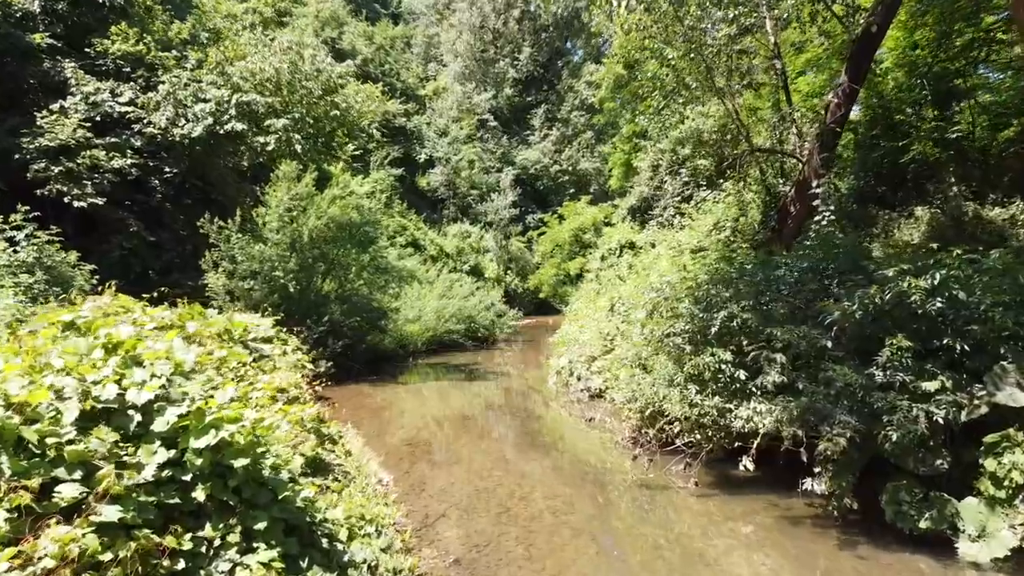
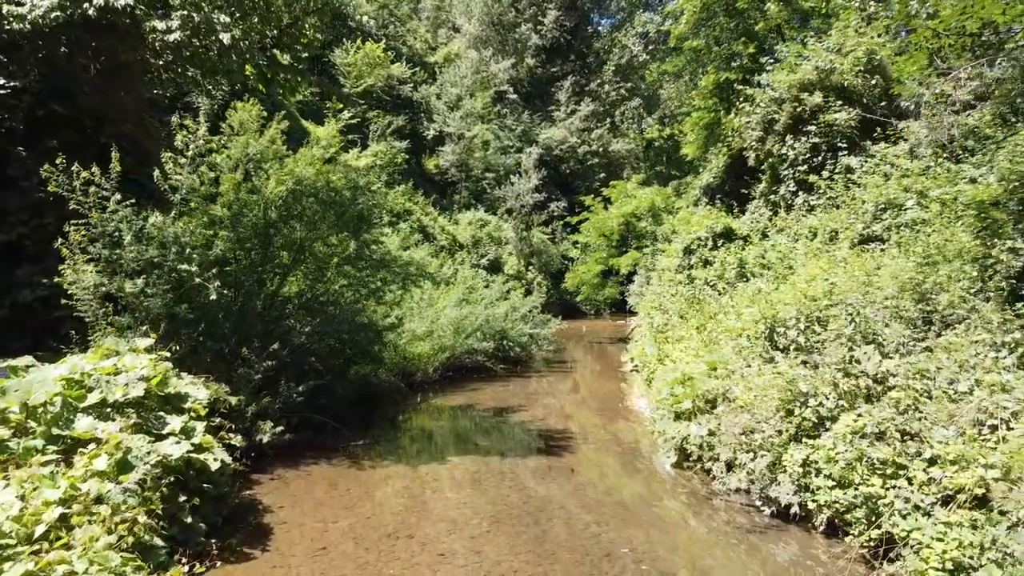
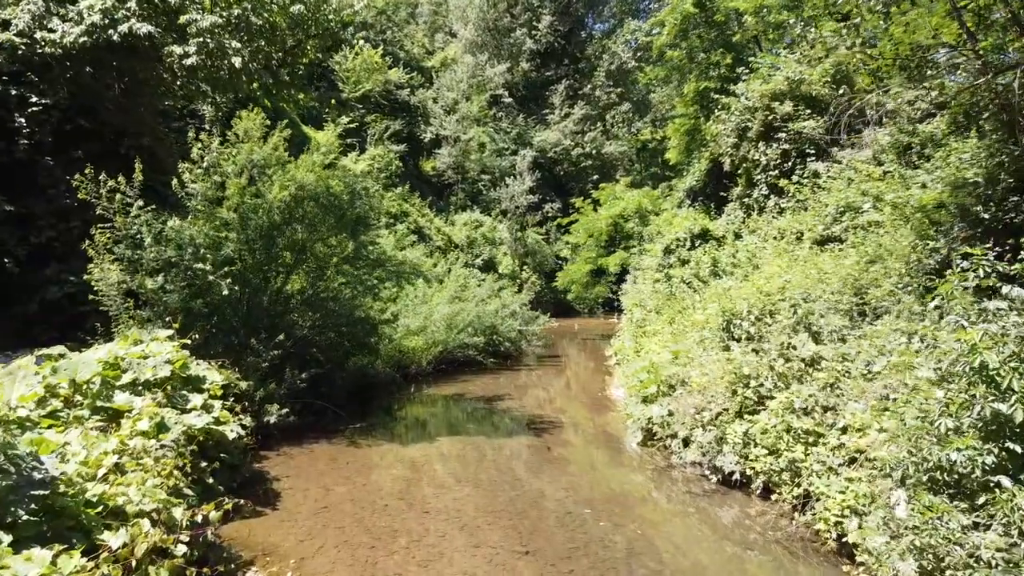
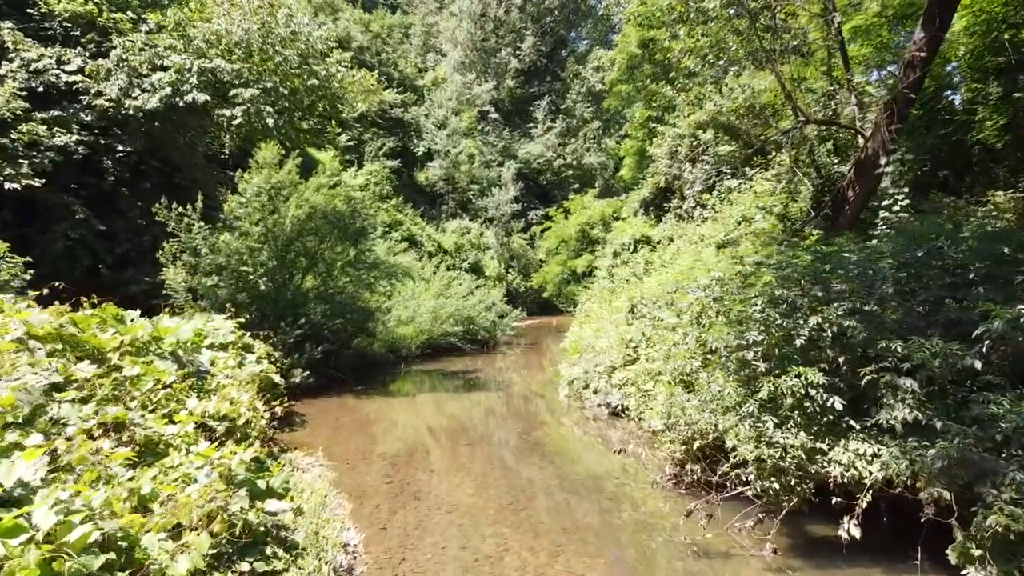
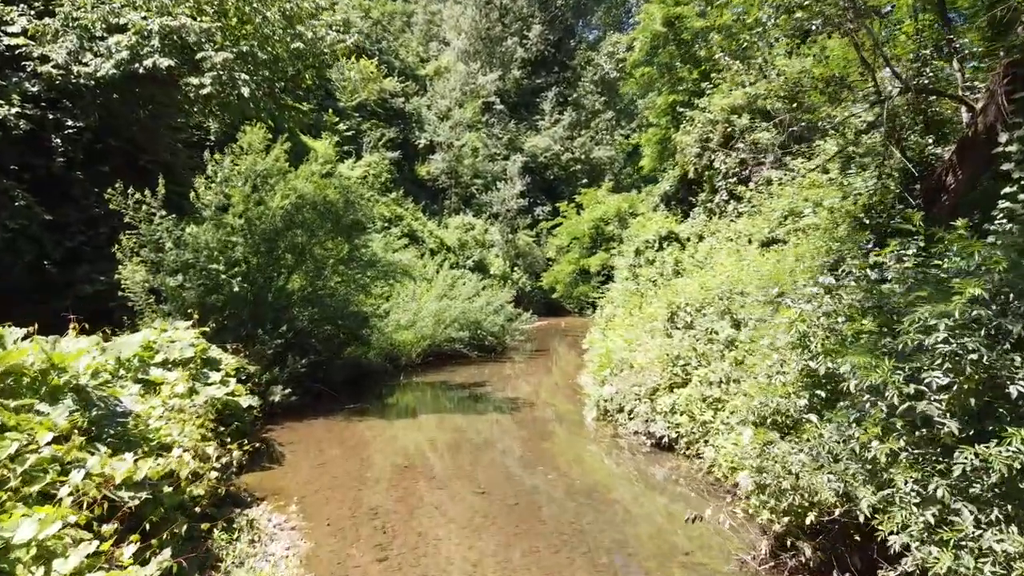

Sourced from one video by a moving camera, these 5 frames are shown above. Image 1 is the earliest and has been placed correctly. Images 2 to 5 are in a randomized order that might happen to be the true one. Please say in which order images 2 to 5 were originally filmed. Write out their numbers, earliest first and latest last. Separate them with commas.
4, 5, 3, 2
